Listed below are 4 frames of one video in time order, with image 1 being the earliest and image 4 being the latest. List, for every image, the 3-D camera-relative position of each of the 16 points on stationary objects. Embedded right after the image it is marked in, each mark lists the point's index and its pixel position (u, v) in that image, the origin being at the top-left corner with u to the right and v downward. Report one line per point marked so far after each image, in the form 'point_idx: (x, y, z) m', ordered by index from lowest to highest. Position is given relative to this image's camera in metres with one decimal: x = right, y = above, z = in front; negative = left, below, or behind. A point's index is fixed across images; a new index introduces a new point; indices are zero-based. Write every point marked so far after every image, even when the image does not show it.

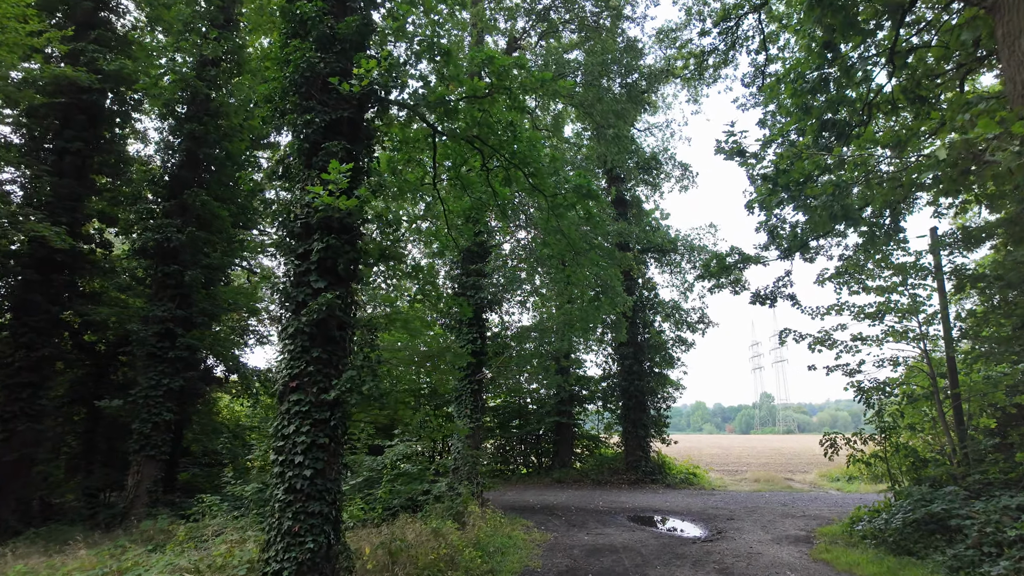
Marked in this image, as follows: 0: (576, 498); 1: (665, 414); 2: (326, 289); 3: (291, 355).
0: (+1.5, -5.0, +12.2) m
1: (+4.6, -3.8, +15.7) m
2: (-1.9, 0.0, +5.2) m
3: (-2.2, -0.7, +5.1) m
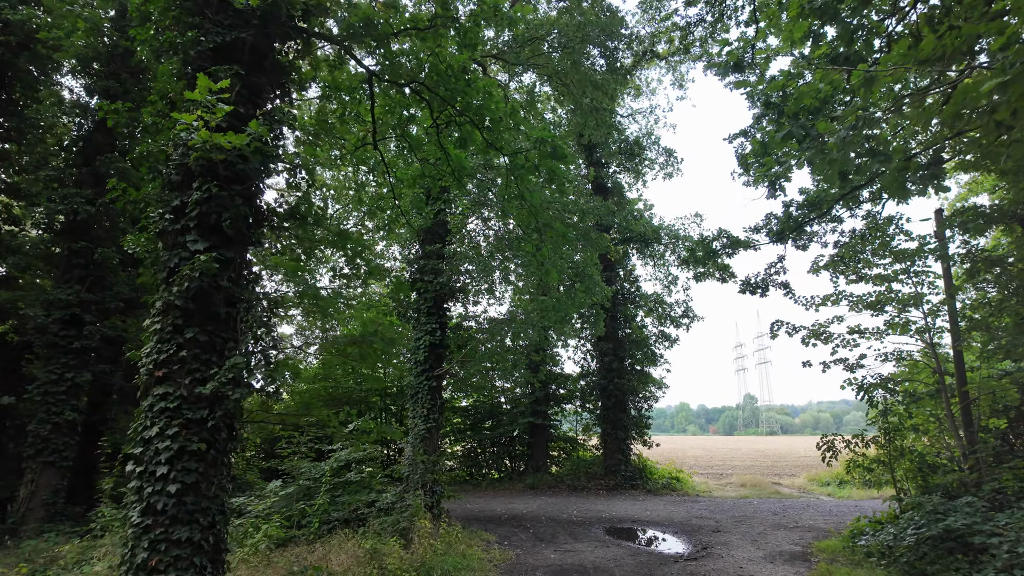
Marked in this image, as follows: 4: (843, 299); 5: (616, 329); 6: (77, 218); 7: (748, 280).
0: (+0.7, -4.7, +11.1) m
1: (+3.8, -3.6, +14.7) m
2: (-2.4, +0.3, +4.0) m
3: (-2.7, -0.4, +3.9) m
4: (+6.2, -0.2, +9.7) m
5: (+2.9, -1.2, +14.6) m
6: (-7.0, +1.1, +8.3) m
7: (+4.4, +0.2, +9.6) m
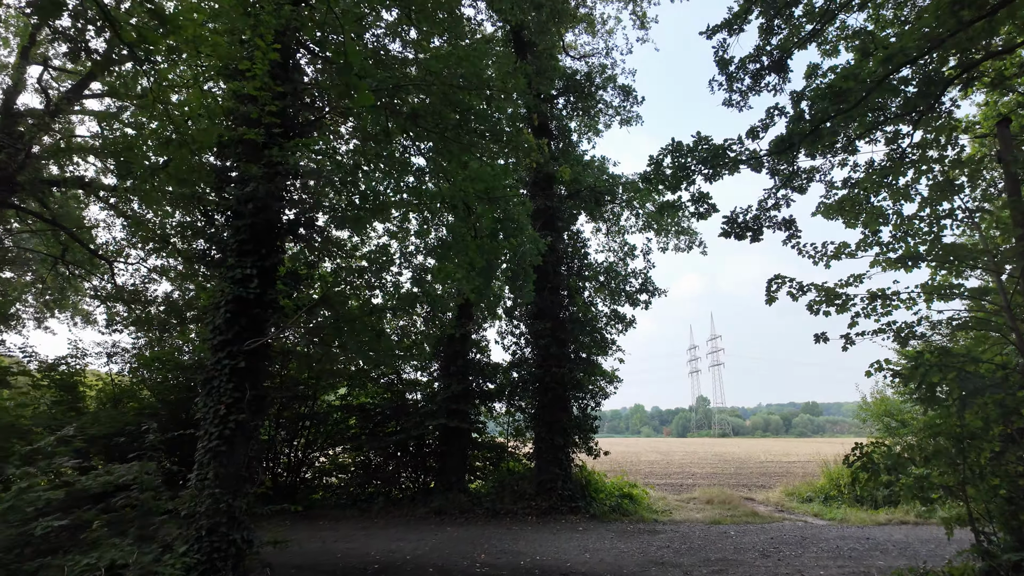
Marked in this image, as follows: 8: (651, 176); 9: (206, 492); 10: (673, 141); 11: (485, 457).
0: (-1.0, -3.9, +7.9) m
1: (+1.8, -2.9, +11.7) m
2: (-3.4, +1.2, +0.5) m
3: (-3.7, +0.5, +0.4) m
4: (+4.7, +0.5, +6.9) m
5: (+1.0, -0.4, +11.5) m
6: (-8.4, +2.1, +4.5) m
7: (+2.8, +0.9, +6.6) m
8: (+1.7, +1.4, +6.5) m
9: (-3.3, -2.2, +5.5) m
10: (+1.9, +1.8, +6.2) m
11: (-0.6, -3.8, +11.7) m
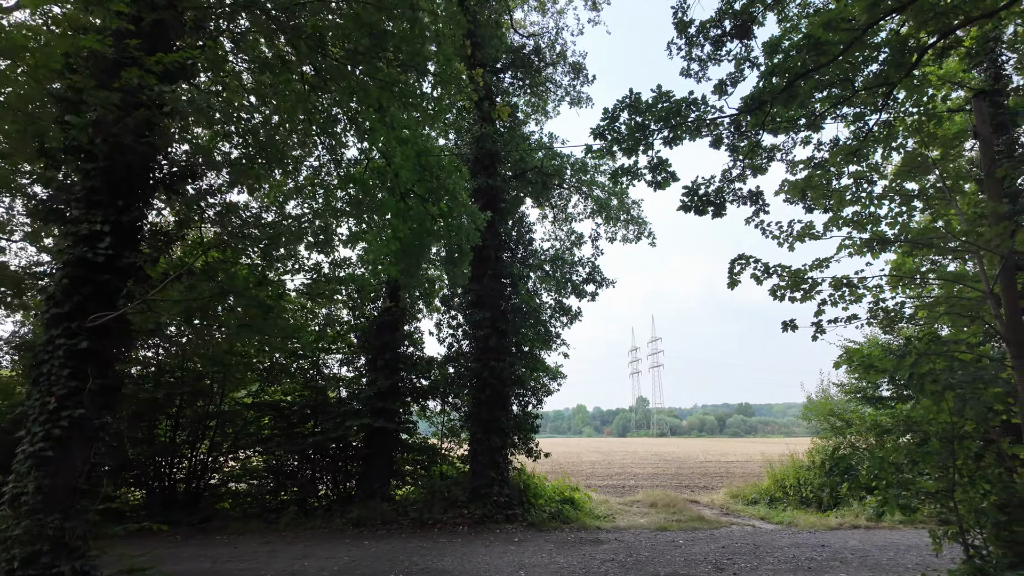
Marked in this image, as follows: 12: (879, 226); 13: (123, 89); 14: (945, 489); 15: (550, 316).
0: (-2.0, -3.6, +6.7) m
1: (+0.5, -2.6, +10.8) m
2: (-3.5, +1.5, -0.8) m
3: (-3.8, +0.9, -0.9) m
4: (+3.9, +0.7, +6.3) m
5: (-0.3, -0.2, +10.6) m
6: (-8.8, +2.6, +2.6) m
7: (+2.1, +1.1, +5.9) m
8: (+1.0, +1.6, +5.7) m
9: (-4.0, -1.8, +4.2) m
10: (+1.3, +2.0, +5.4) m
11: (-2.0, -3.5, +10.6) m
12: (+4.3, +0.8, +6.1) m
13: (-3.5, +1.9, +4.8) m
14: (+3.6, -1.7, +4.4) m
15: (+0.9, -0.6, +11.4) m
